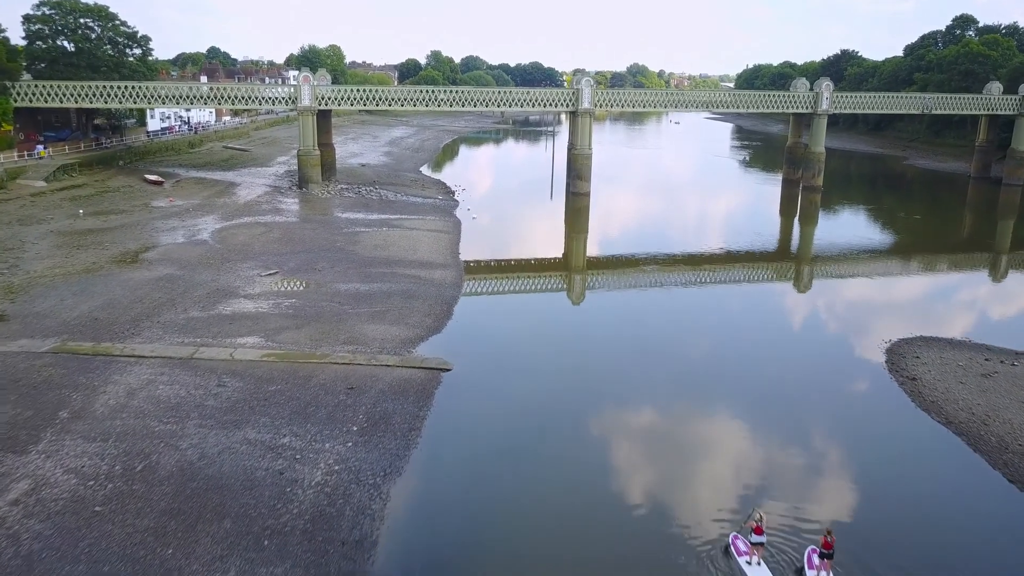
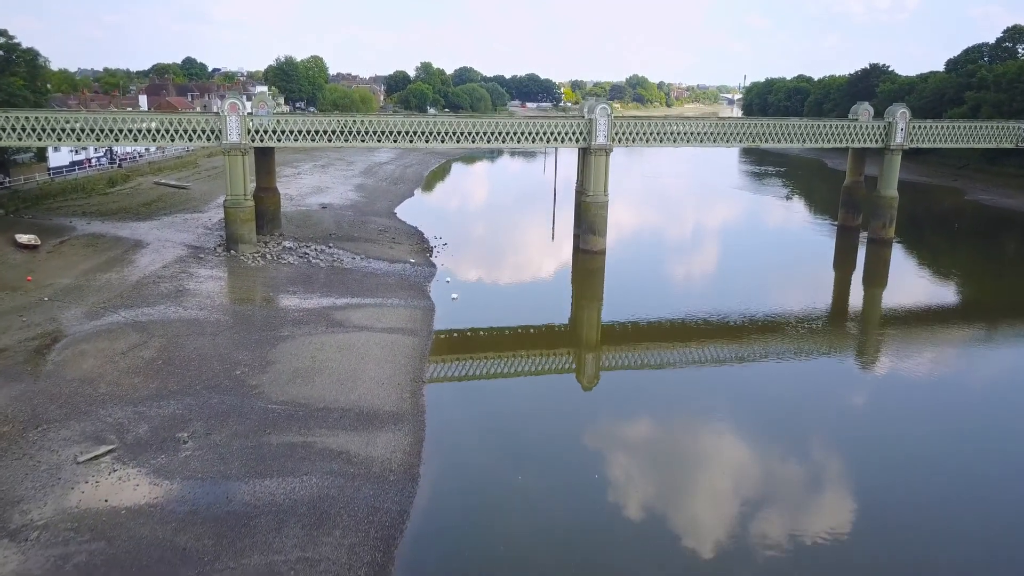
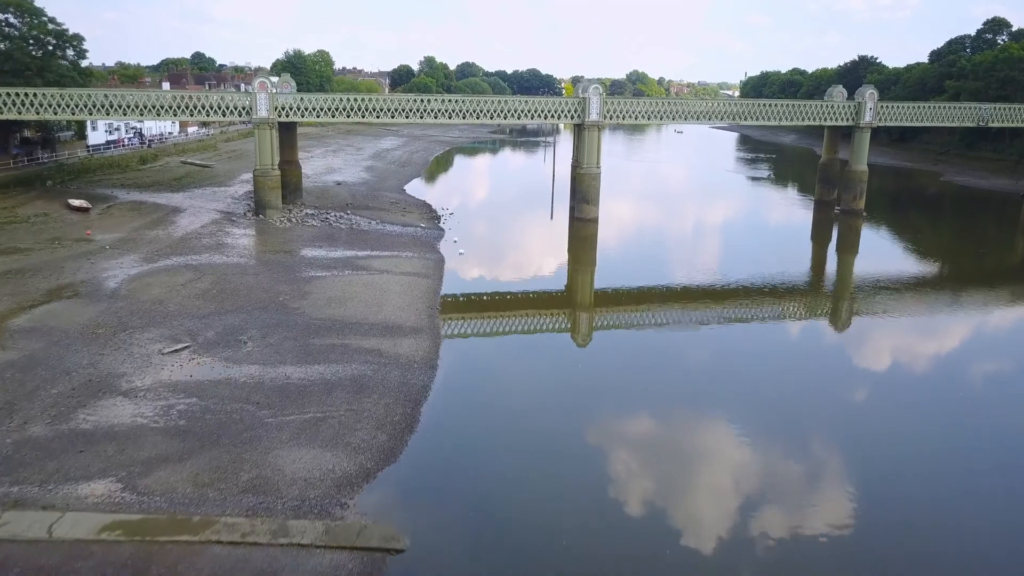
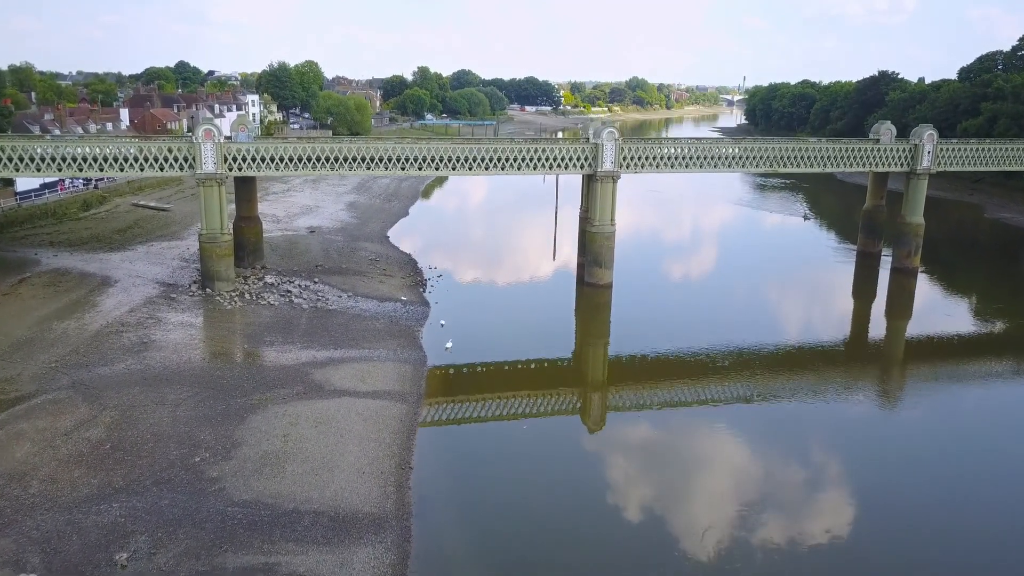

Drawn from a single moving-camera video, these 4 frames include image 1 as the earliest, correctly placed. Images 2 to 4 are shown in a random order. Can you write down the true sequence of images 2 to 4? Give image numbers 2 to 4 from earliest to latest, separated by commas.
3, 2, 4
